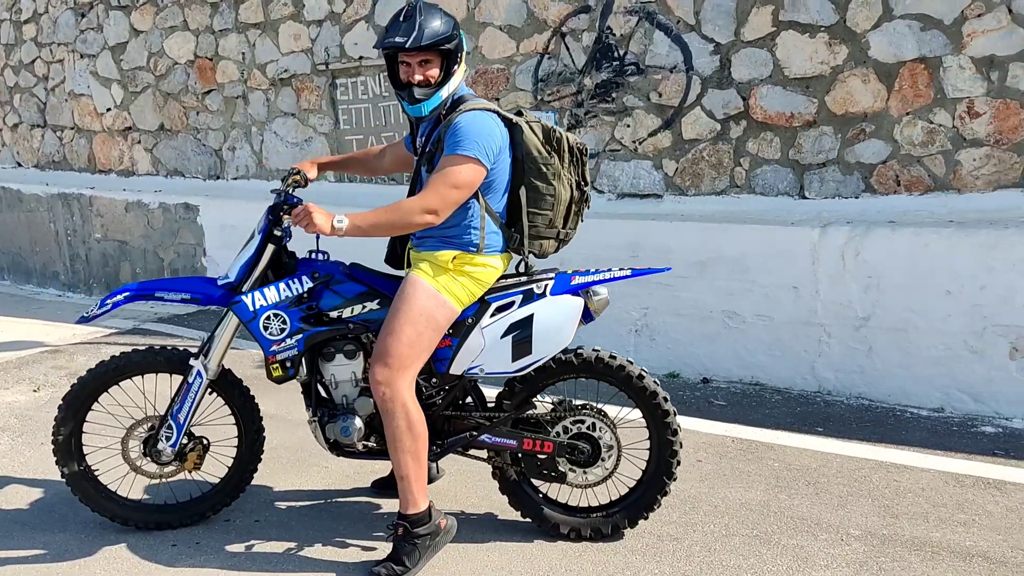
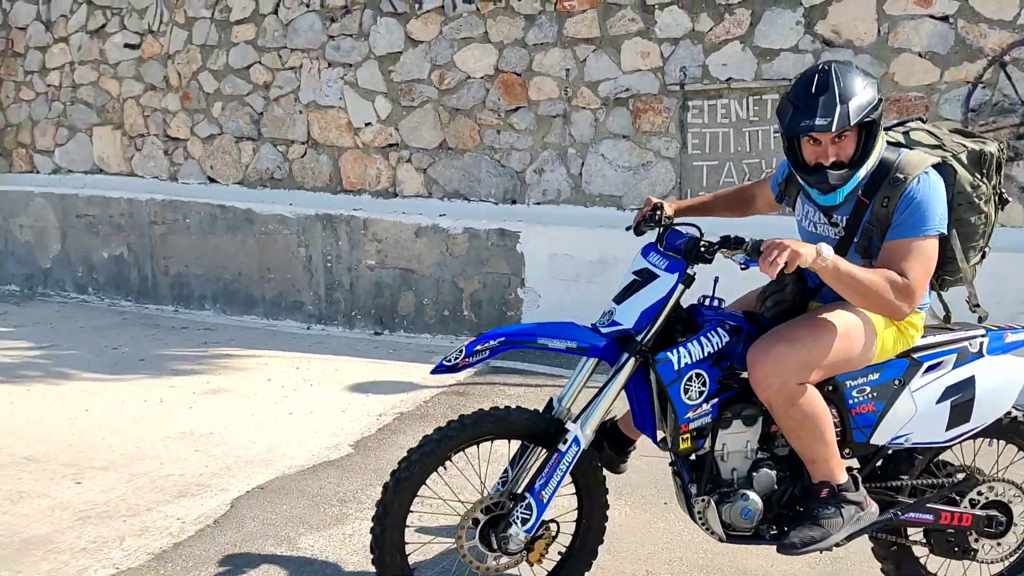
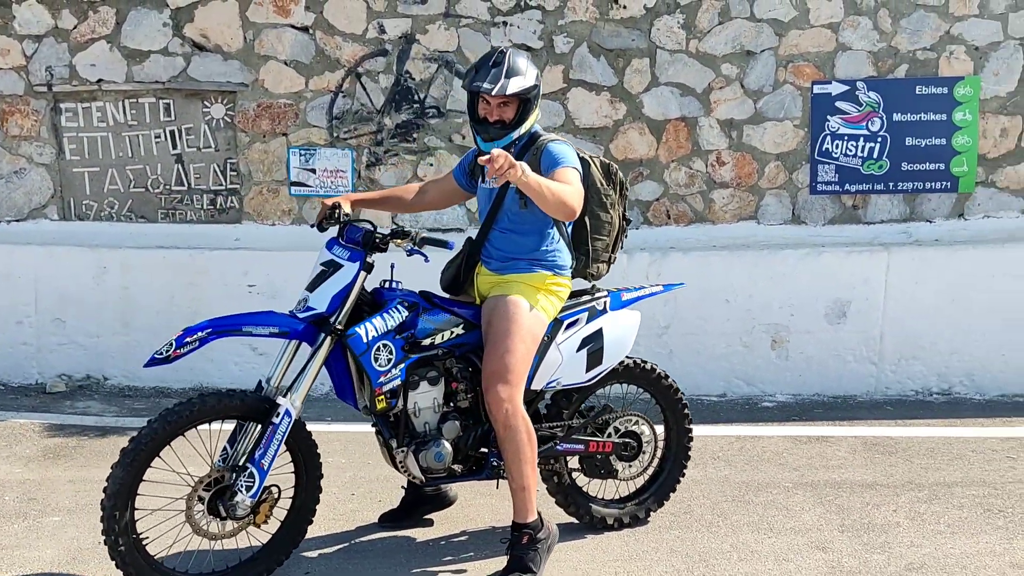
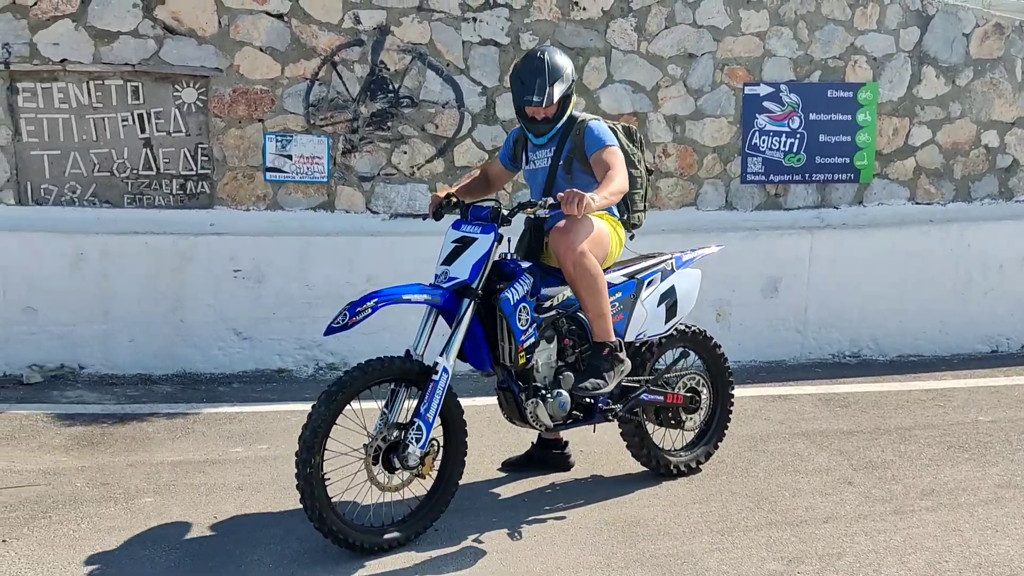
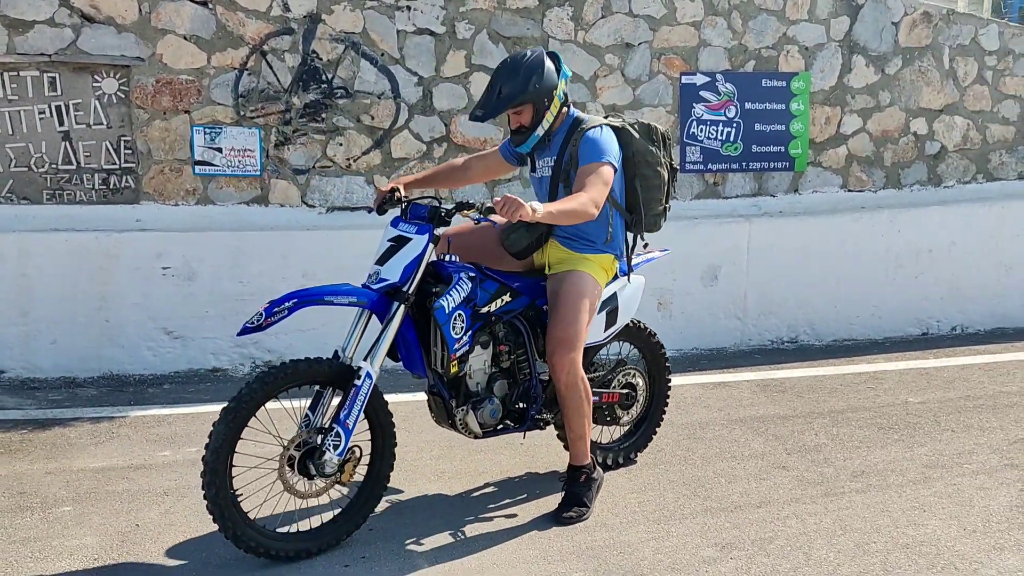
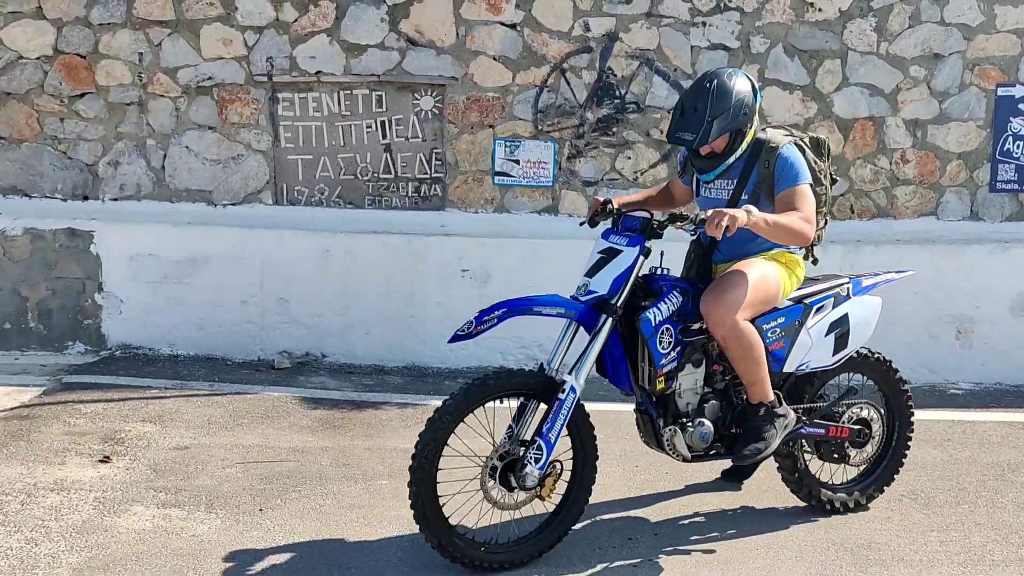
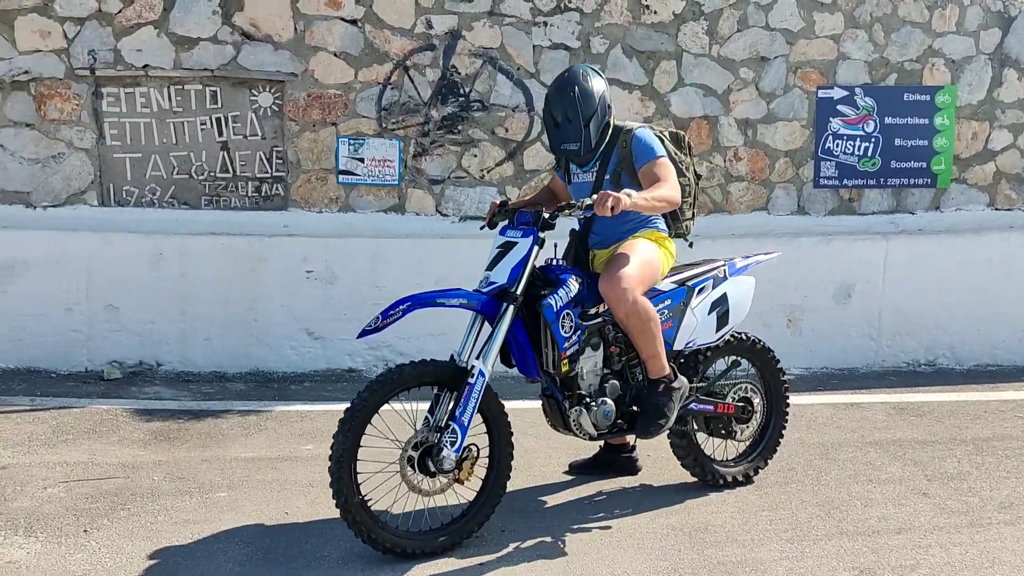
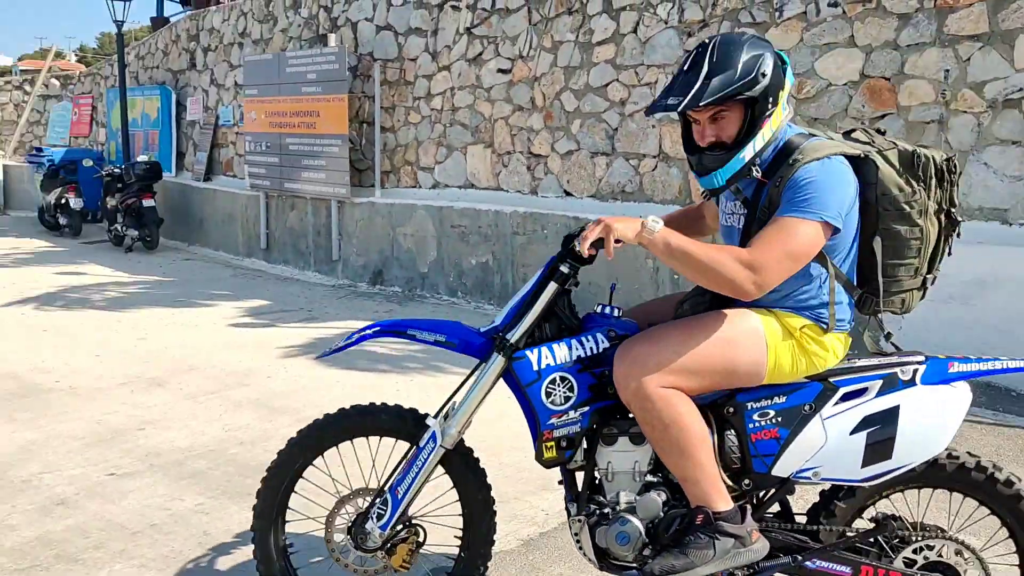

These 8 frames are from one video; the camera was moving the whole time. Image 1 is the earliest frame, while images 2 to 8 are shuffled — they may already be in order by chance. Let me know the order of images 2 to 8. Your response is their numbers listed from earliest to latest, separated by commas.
3, 5, 4, 7, 6, 2, 8
